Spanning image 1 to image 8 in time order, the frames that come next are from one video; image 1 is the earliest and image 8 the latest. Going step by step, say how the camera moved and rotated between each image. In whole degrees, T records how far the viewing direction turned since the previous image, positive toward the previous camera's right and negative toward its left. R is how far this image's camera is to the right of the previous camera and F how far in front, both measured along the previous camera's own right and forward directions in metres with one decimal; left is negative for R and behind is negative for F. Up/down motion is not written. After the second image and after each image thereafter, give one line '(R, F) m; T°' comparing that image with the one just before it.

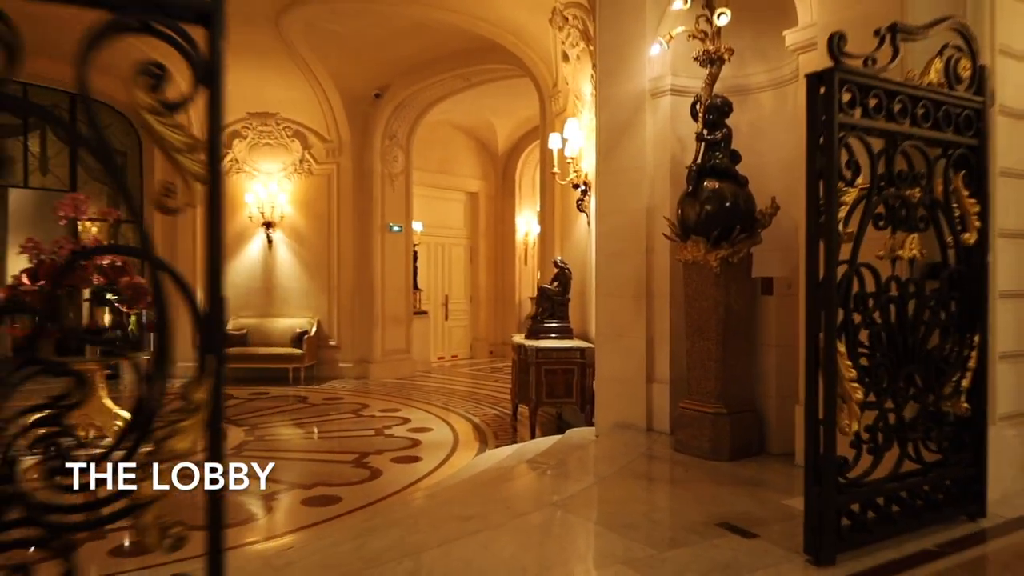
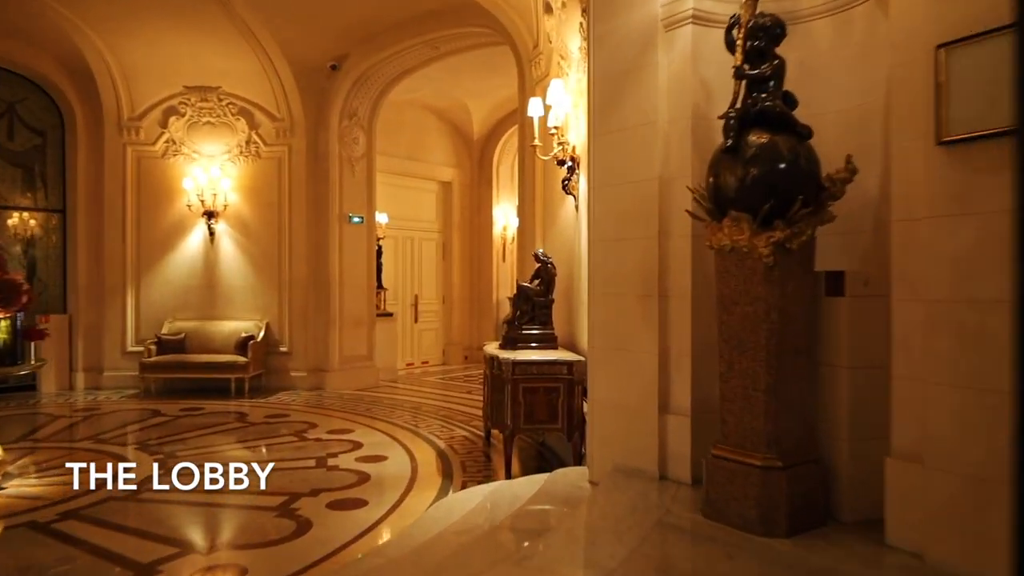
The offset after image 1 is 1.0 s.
(+0.1, +1.1) m; +2°
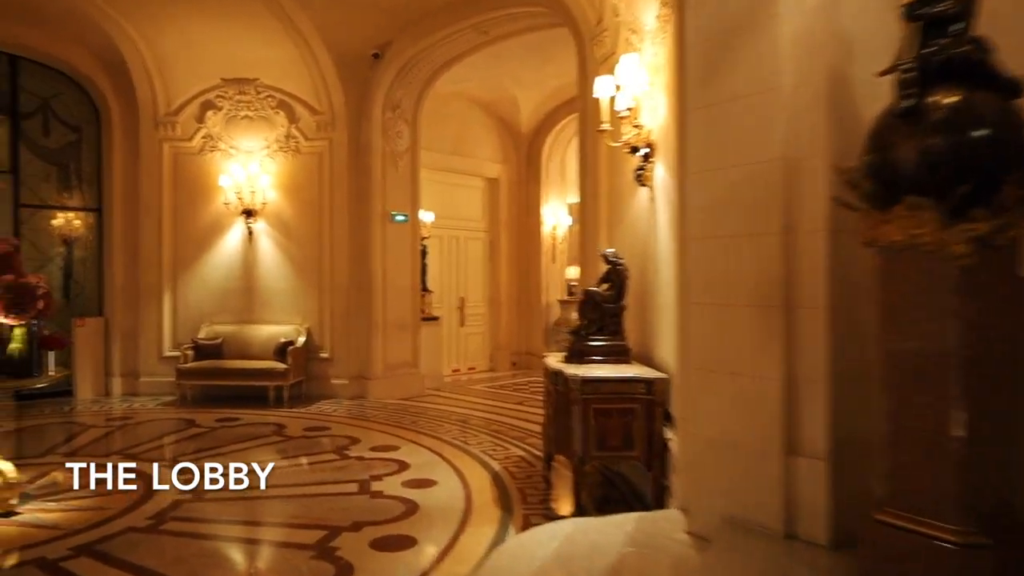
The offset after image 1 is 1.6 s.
(-0.2, +0.6) m; -3°
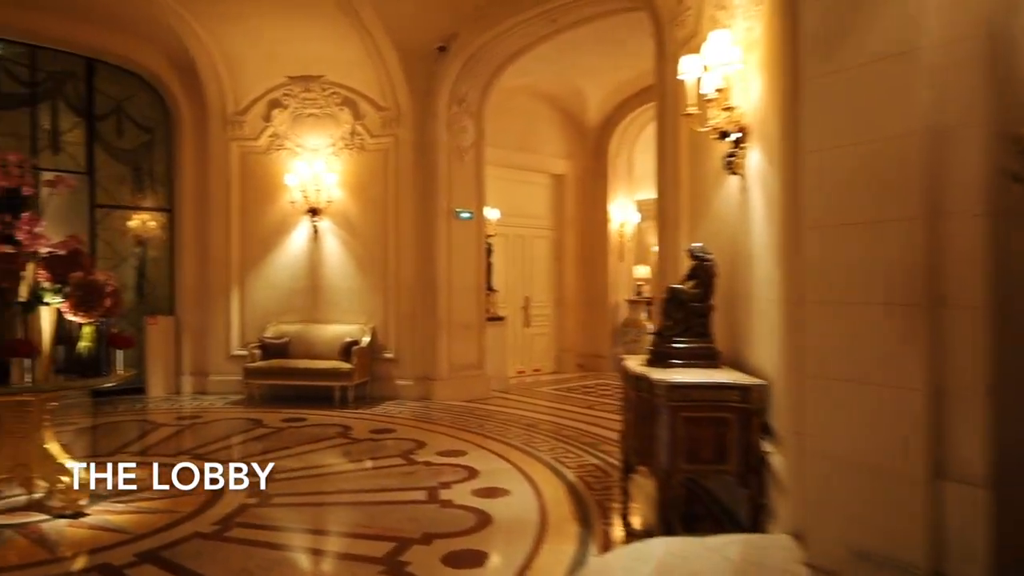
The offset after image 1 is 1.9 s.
(-0.1, +0.3) m; -5°
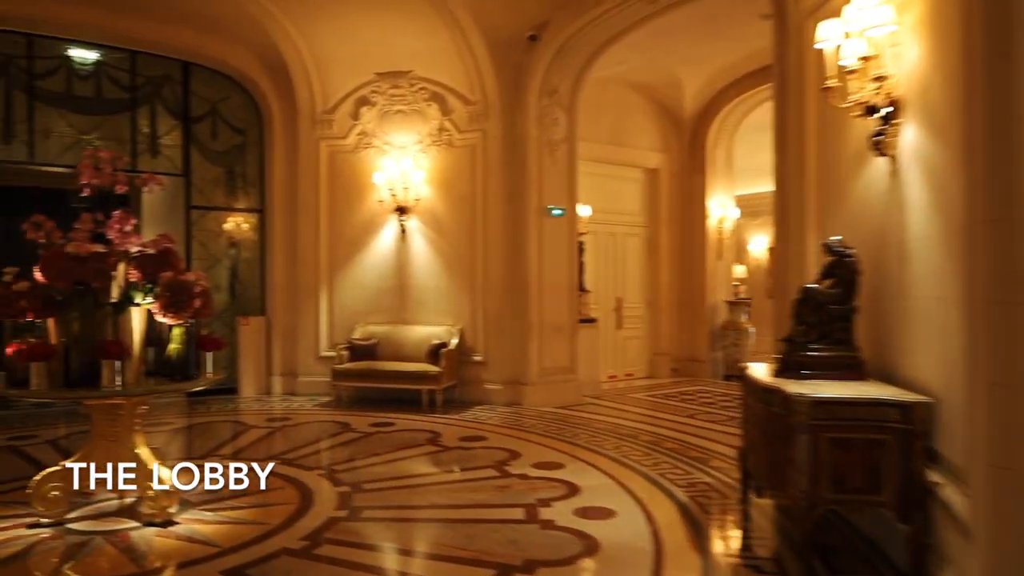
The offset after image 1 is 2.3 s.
(-0.2, +0.4) m; -6°
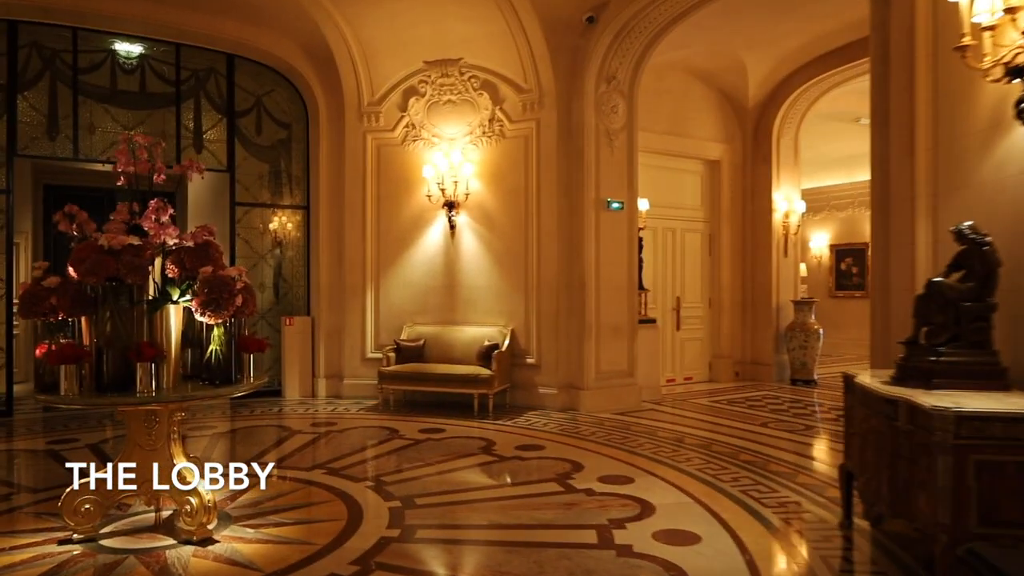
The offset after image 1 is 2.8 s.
(-0.2, +0.4) m; -3°
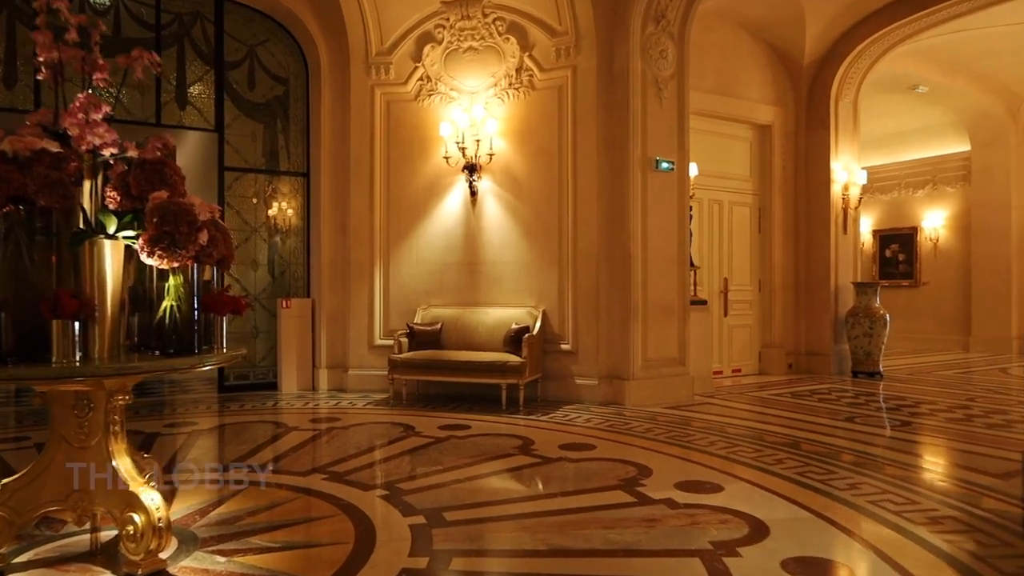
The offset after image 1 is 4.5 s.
(-0.3, +1.0) m; 0°
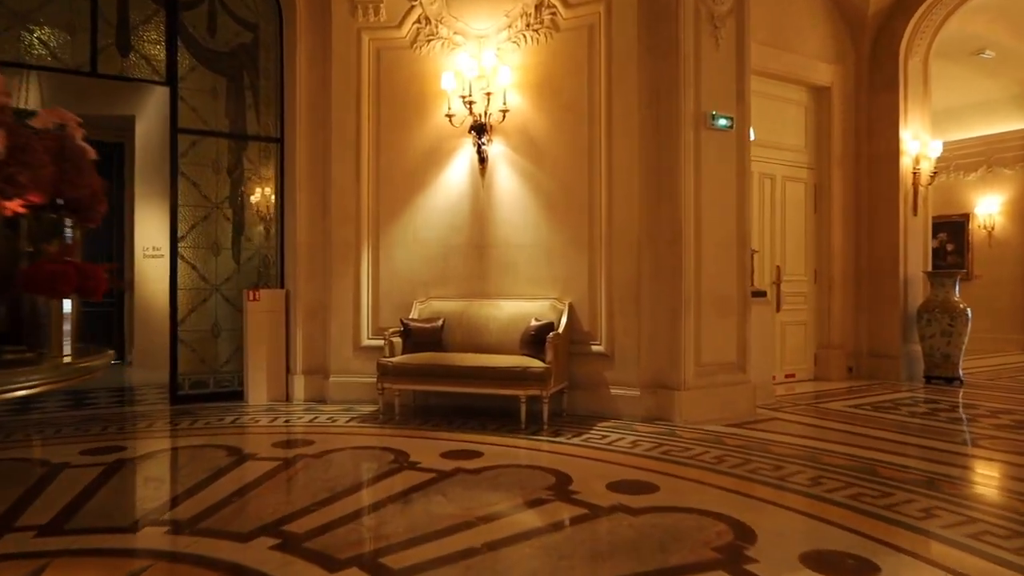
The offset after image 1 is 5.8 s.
(-0.2, +1.3) m; 0°
